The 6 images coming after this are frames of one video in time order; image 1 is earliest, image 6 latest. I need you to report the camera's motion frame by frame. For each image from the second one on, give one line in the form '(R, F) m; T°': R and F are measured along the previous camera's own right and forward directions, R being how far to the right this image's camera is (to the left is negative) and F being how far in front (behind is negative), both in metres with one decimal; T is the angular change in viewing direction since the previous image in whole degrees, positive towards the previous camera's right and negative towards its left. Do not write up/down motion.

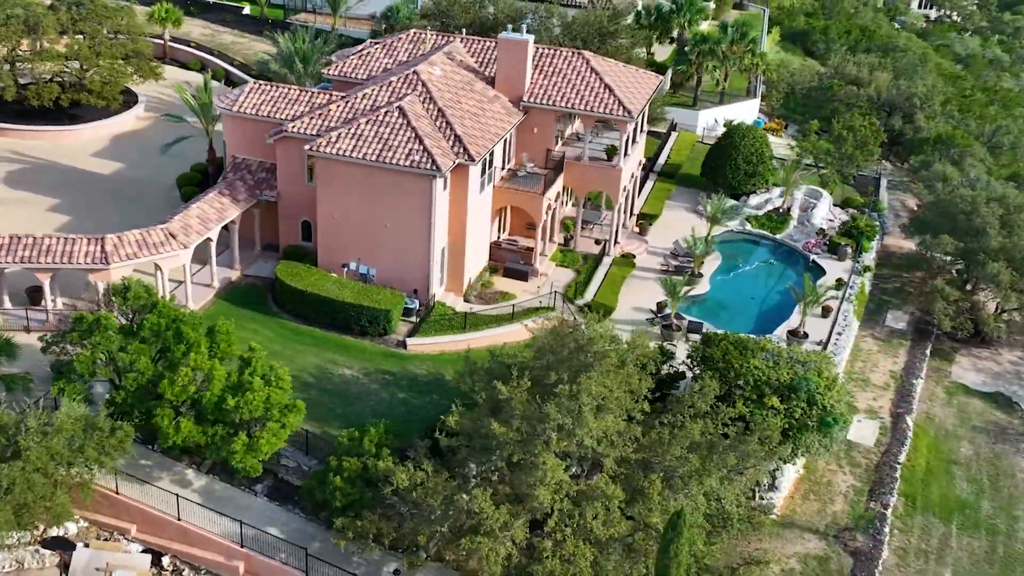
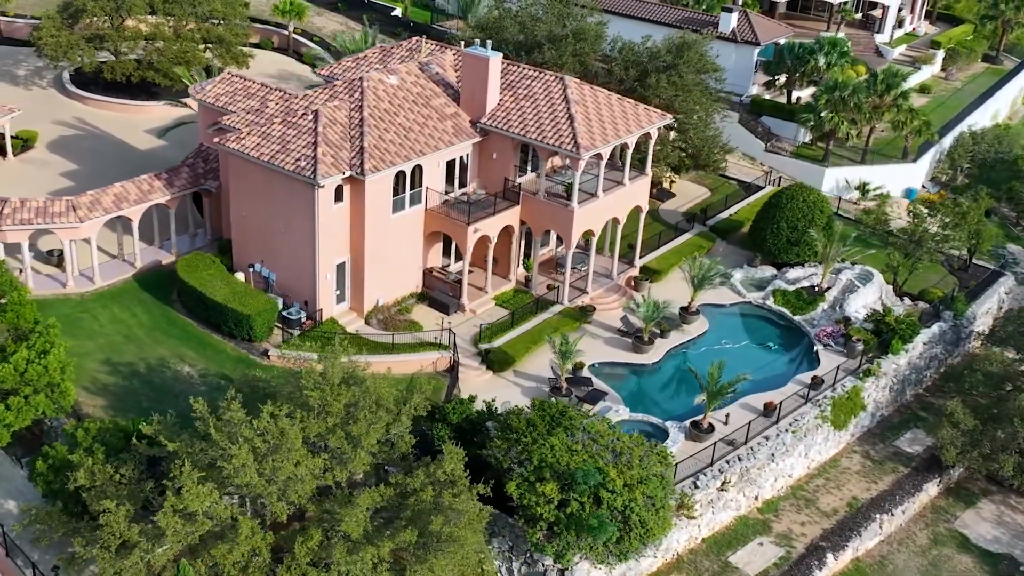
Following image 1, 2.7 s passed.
(+14.9, +5.6) m; -21°
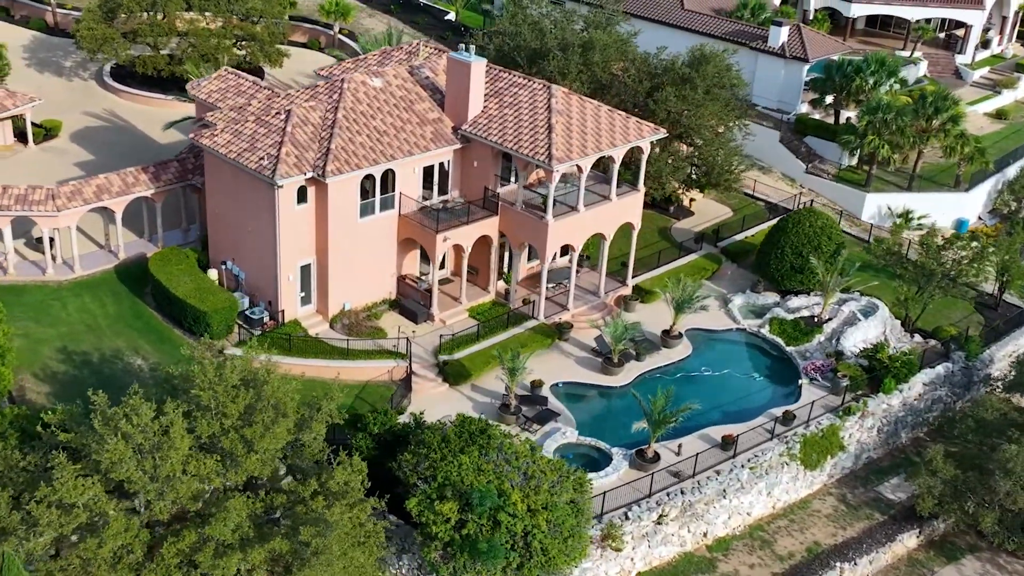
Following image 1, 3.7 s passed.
(+5.1, +1.3) m; -7°
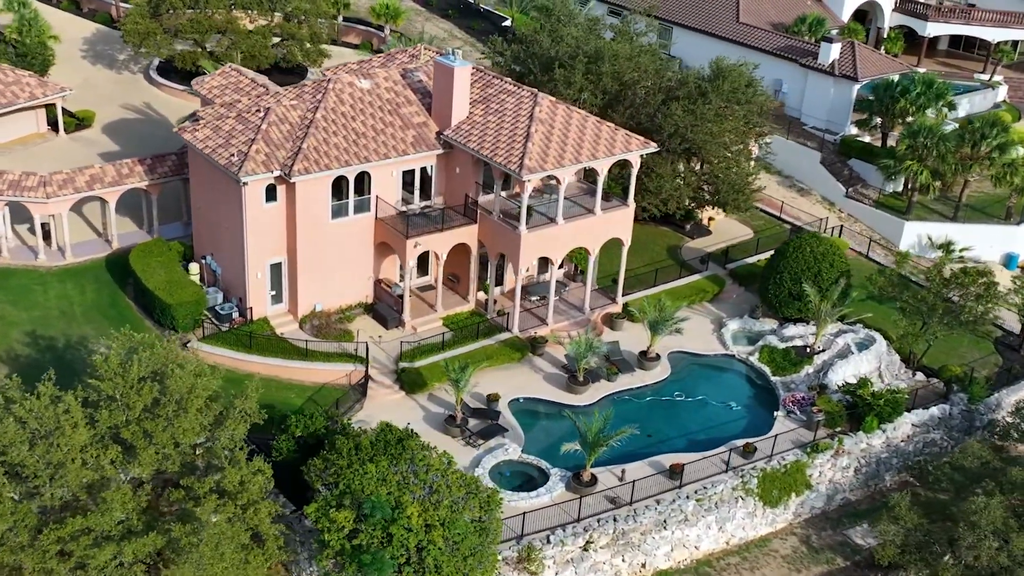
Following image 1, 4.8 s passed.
(+5.0, +1.1) m; -7°
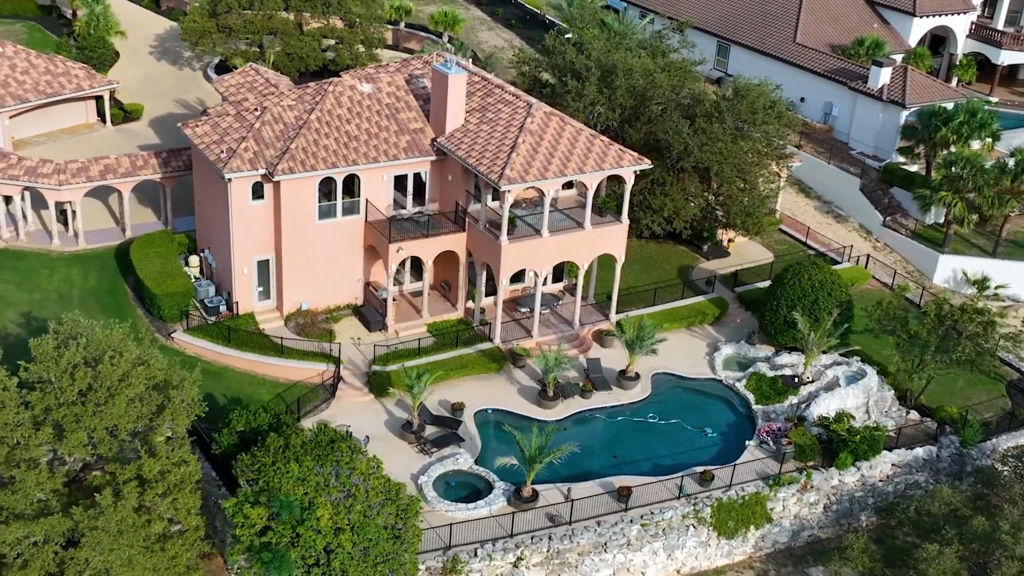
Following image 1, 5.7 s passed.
(+4.5, +0.5) m; -7°
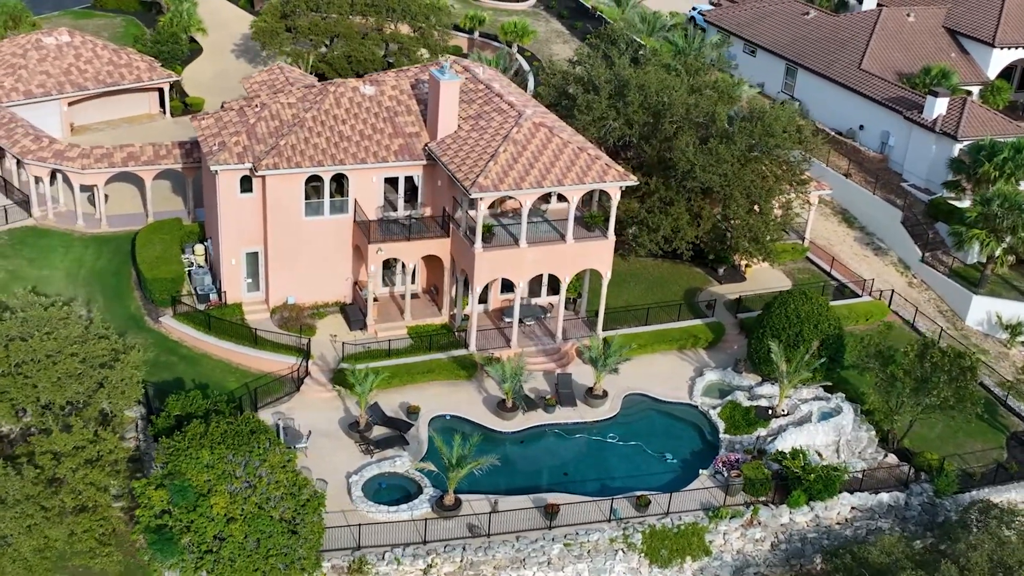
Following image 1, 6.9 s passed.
(+5.5, +0.6) m; -8°
